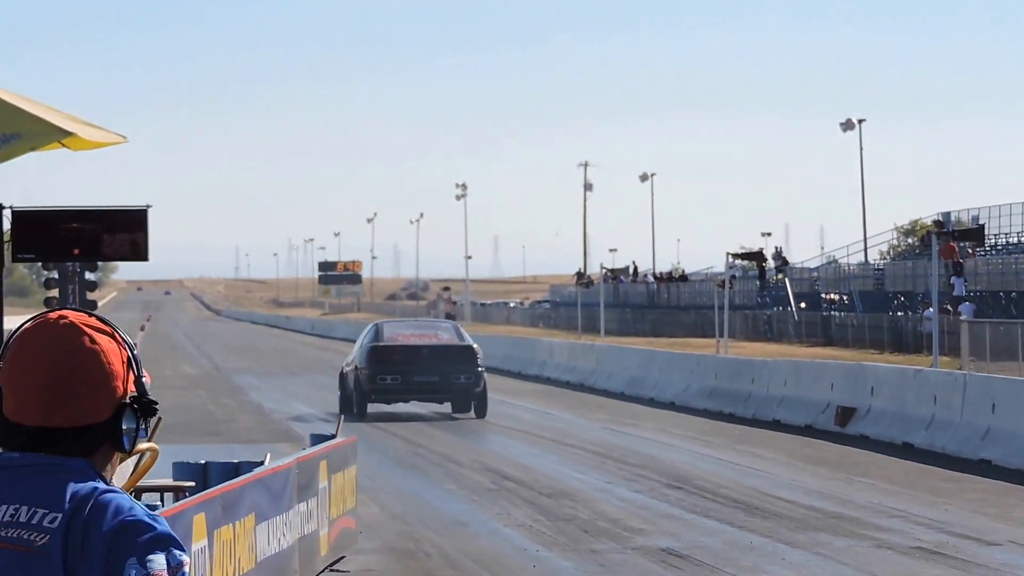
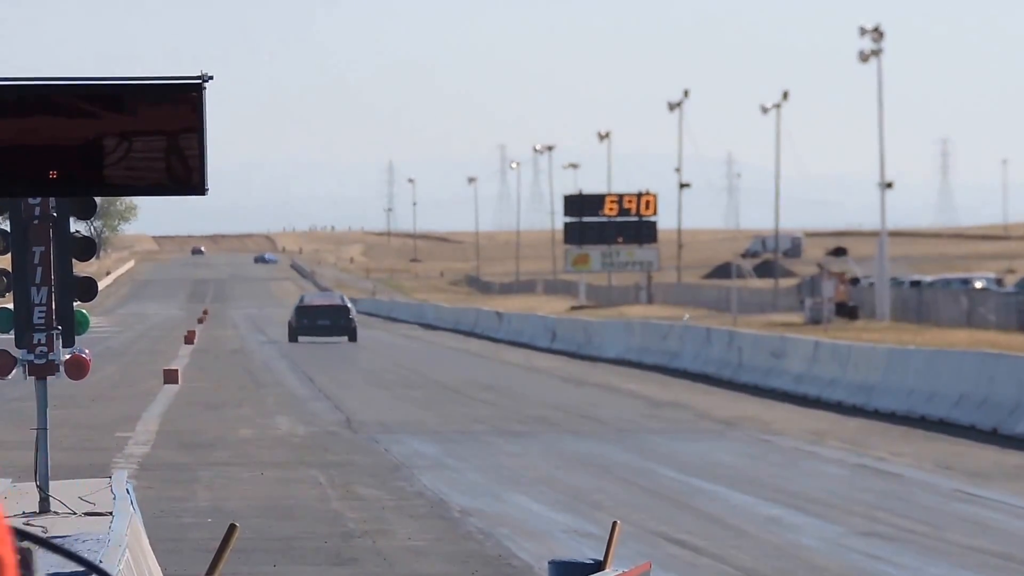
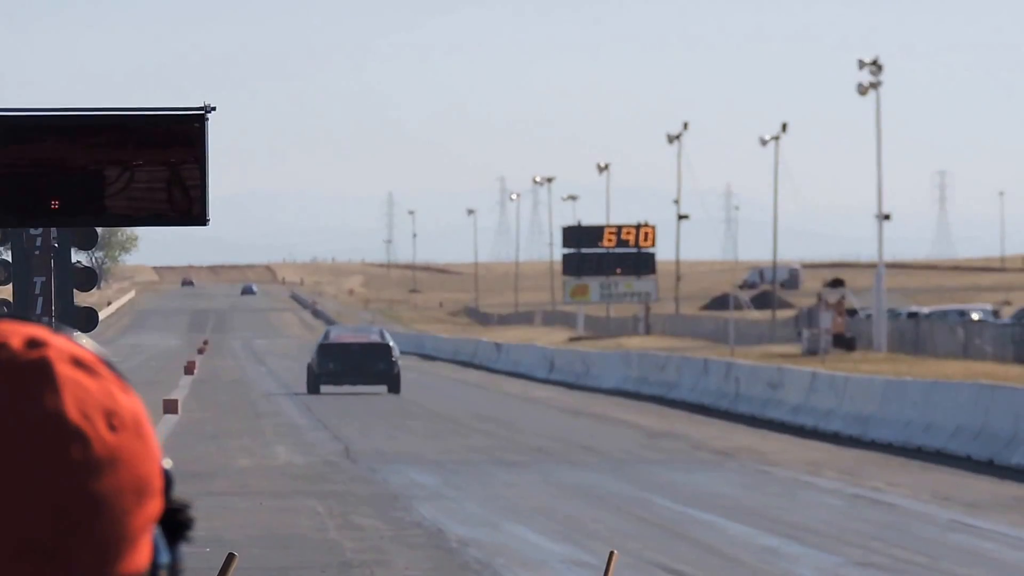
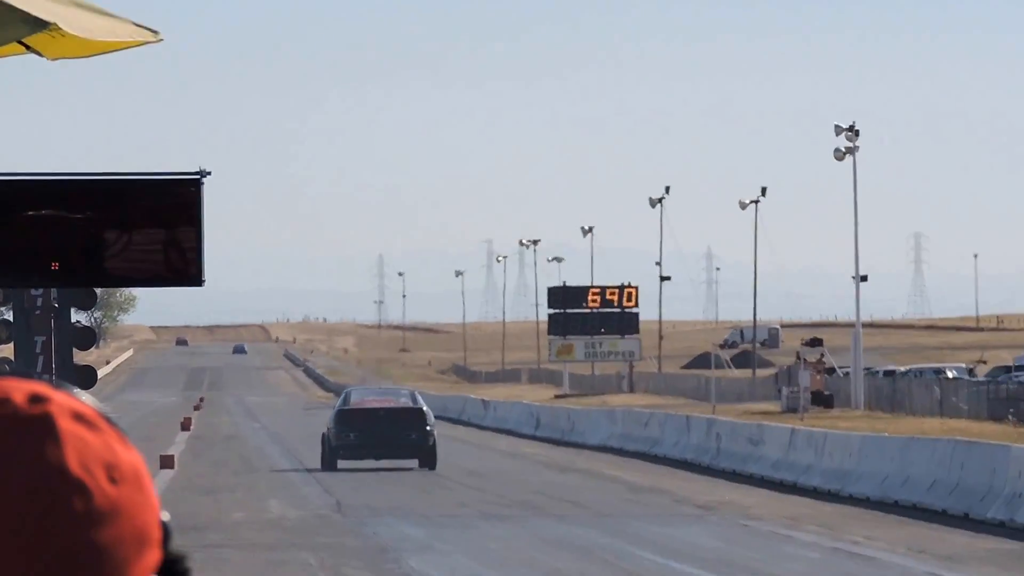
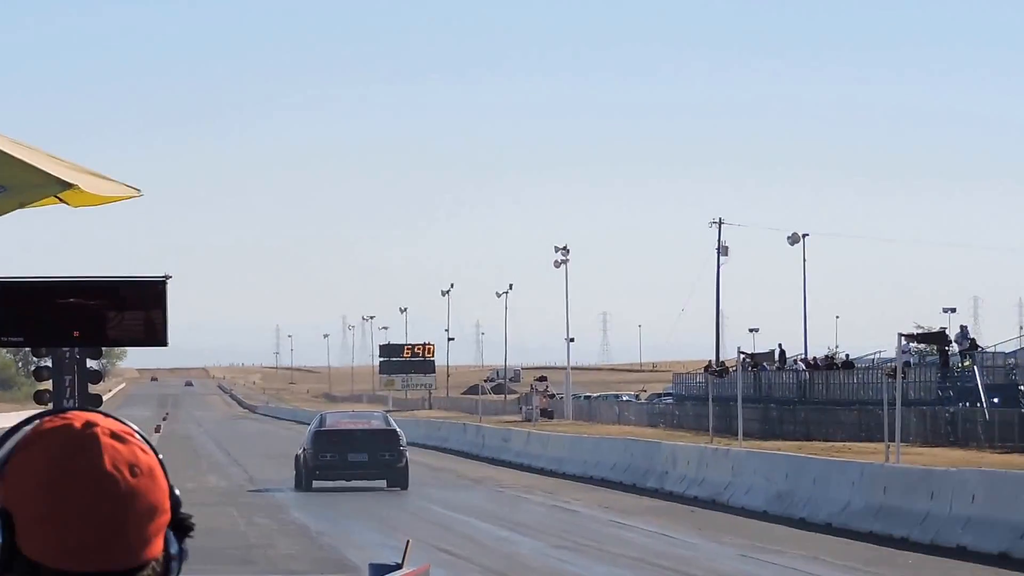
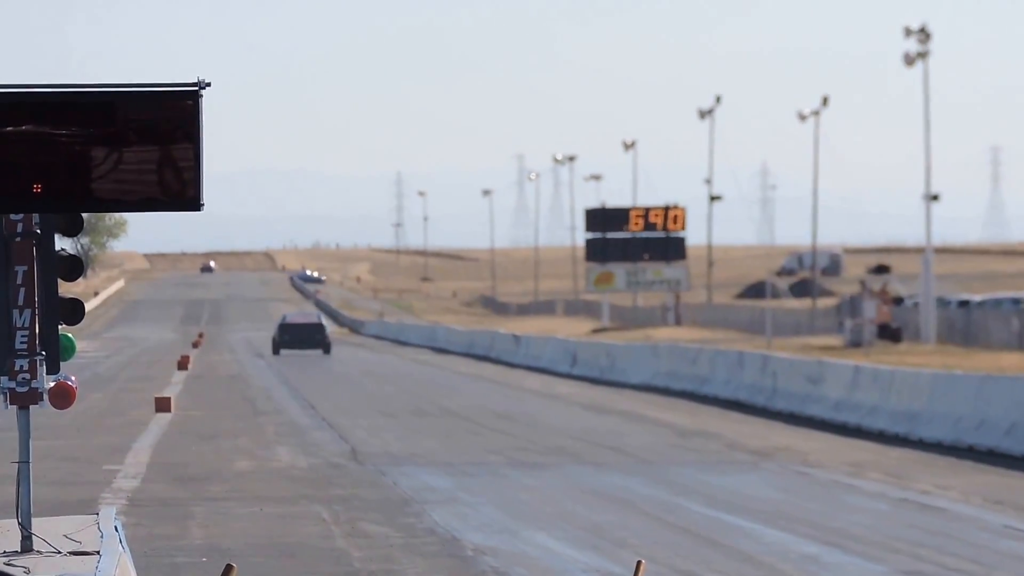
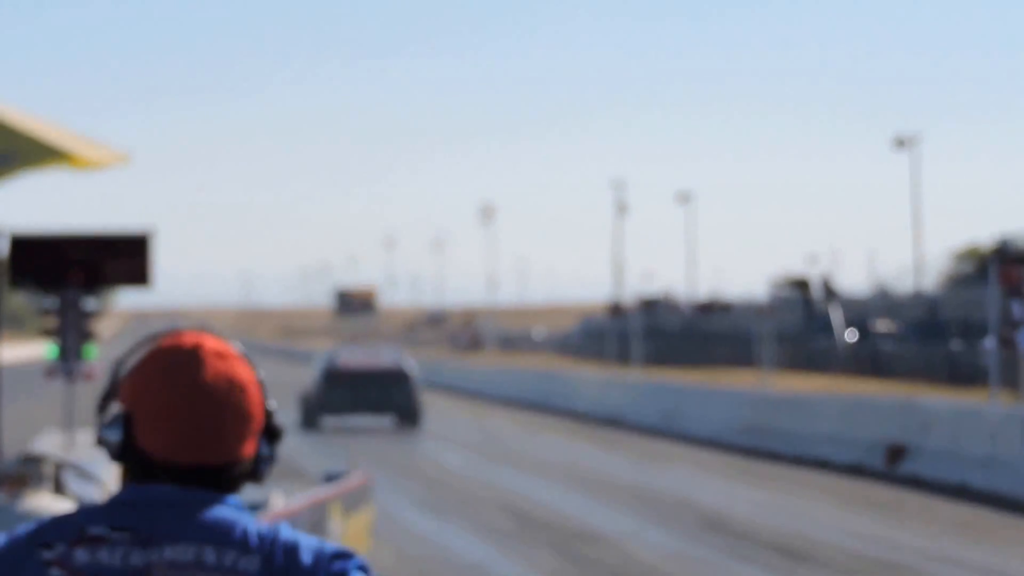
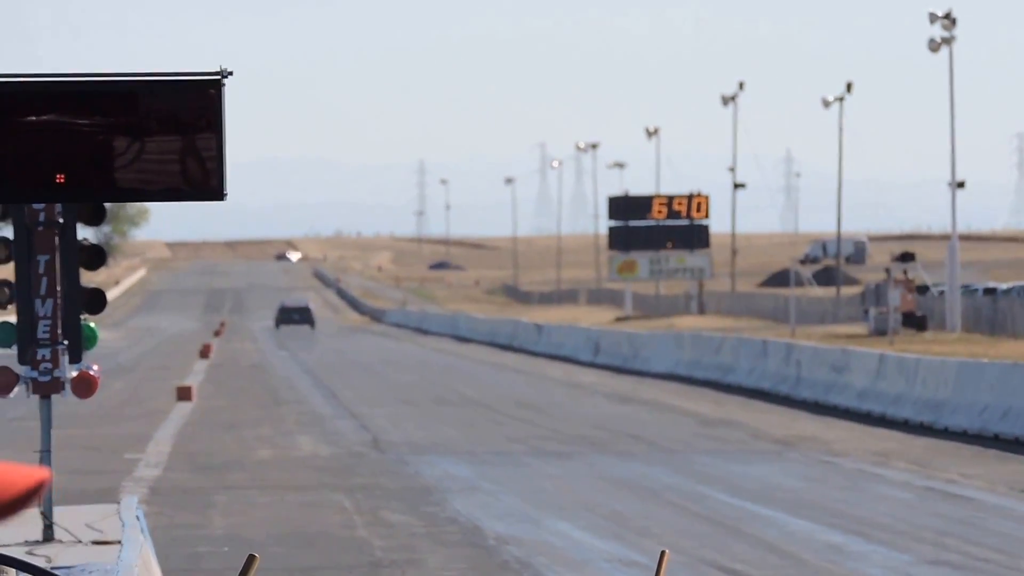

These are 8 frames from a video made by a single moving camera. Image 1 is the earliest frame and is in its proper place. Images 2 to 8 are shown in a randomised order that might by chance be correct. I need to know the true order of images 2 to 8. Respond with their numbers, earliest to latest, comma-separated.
7, 5, 4, 3, 2, 6, 8
